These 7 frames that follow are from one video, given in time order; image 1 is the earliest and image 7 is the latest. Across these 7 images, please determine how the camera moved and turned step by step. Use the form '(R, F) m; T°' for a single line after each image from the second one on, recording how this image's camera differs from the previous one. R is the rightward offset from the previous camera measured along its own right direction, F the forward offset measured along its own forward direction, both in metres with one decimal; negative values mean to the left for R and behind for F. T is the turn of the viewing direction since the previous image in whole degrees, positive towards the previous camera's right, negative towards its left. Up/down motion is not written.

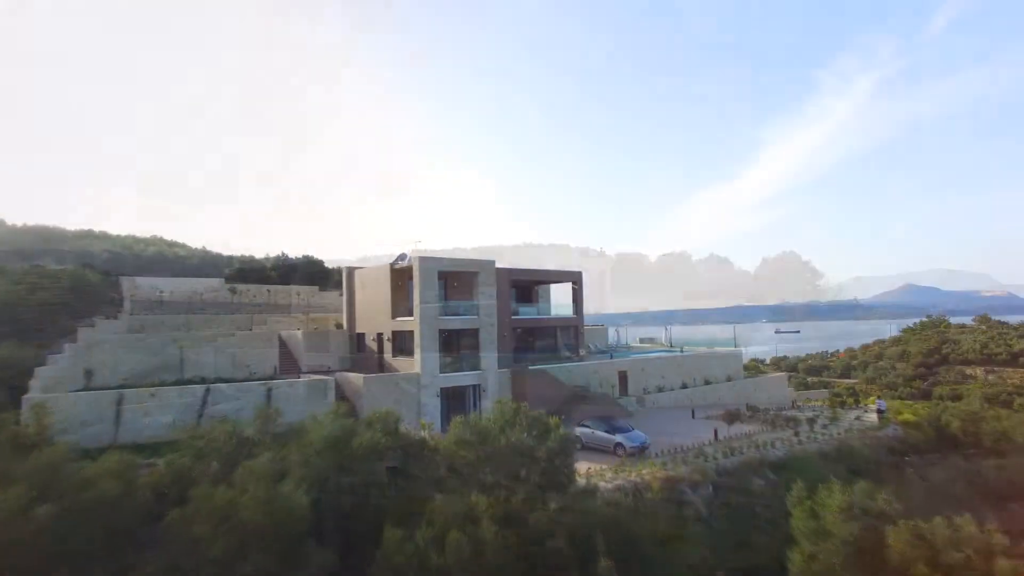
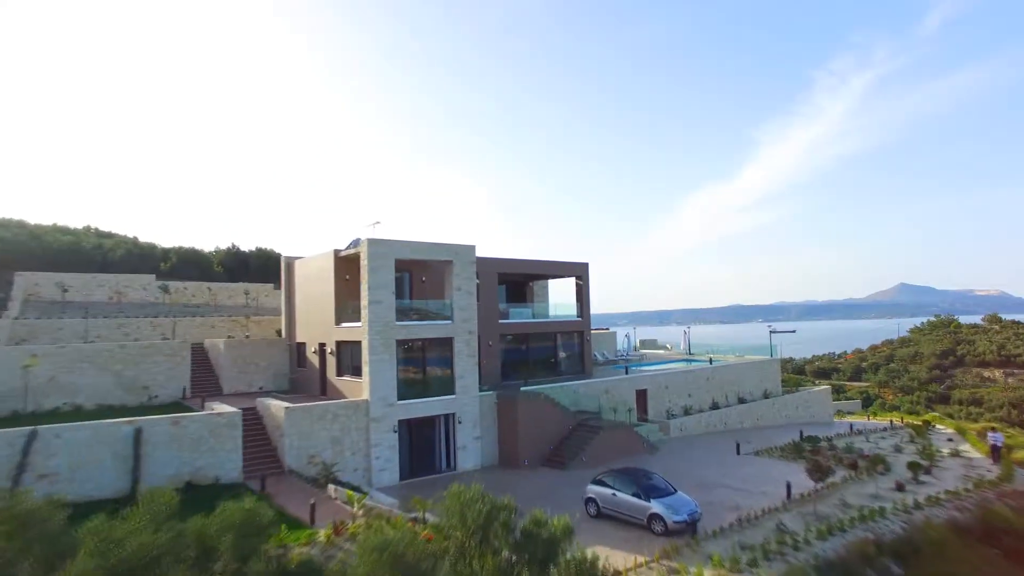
(+0.3, +6.8) m; 0°
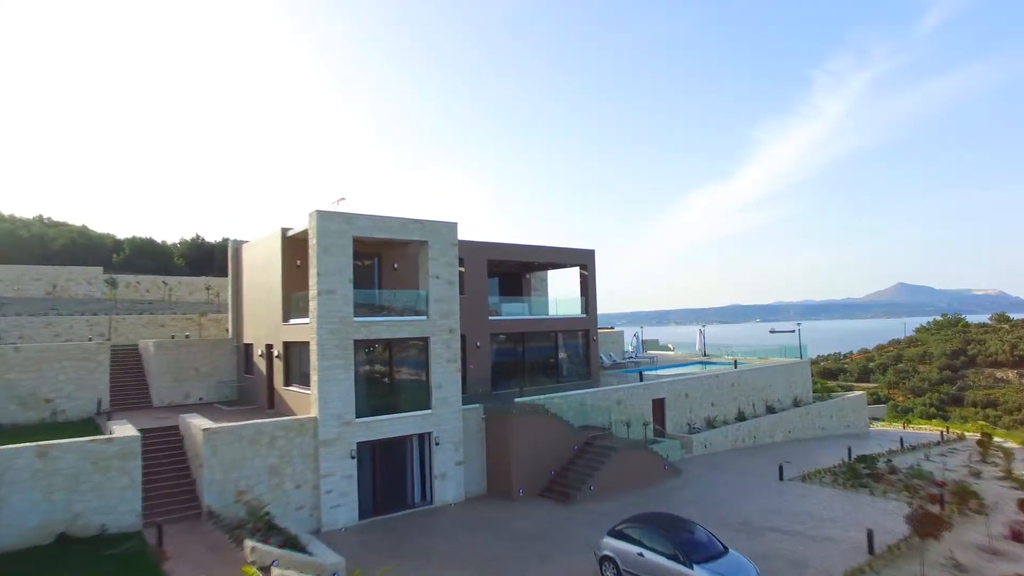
(+0.2, +3.9) m; 0°
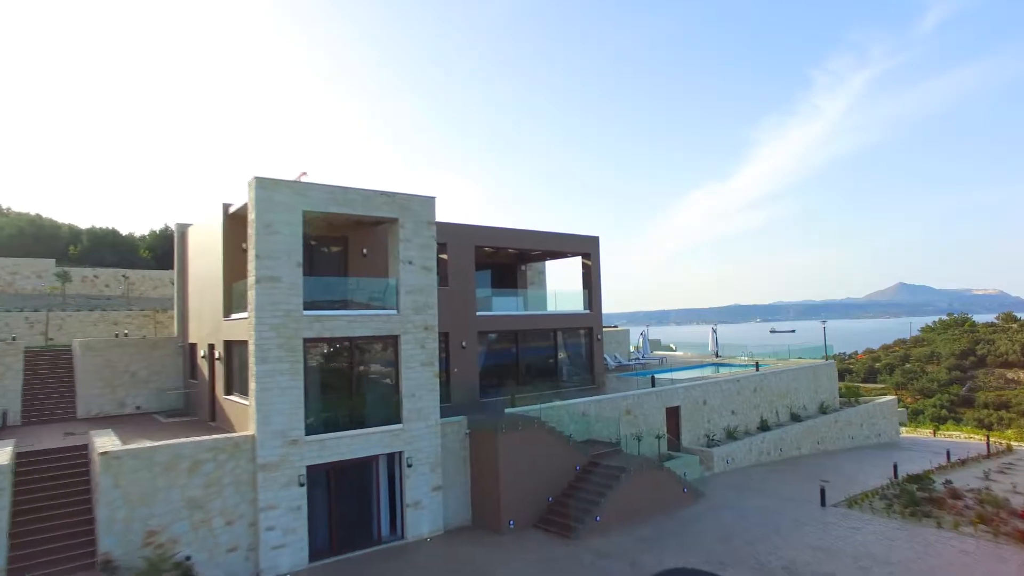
(+0.2, +2.8) m; 0°
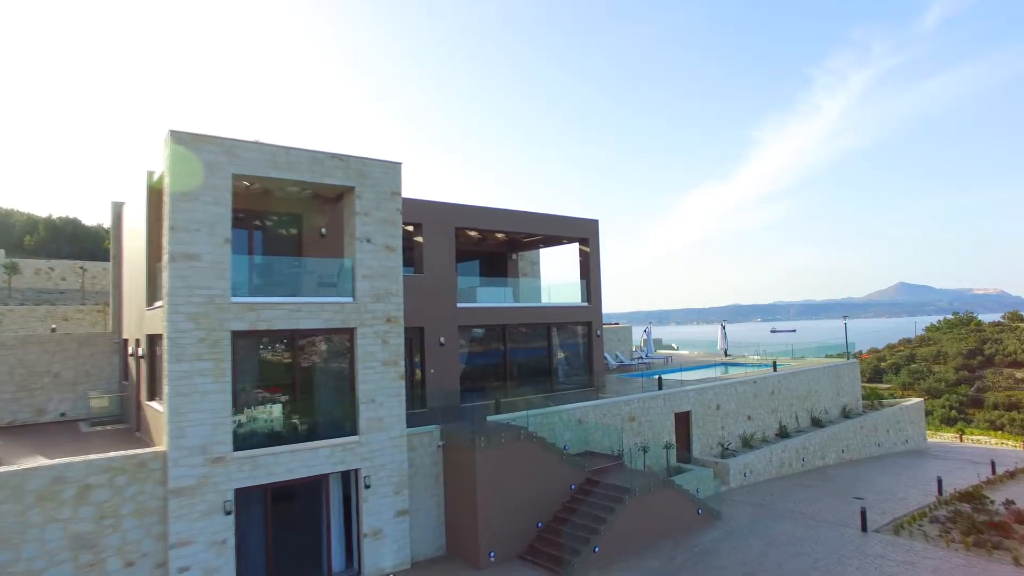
(+0.4, +2.2) m; 0°
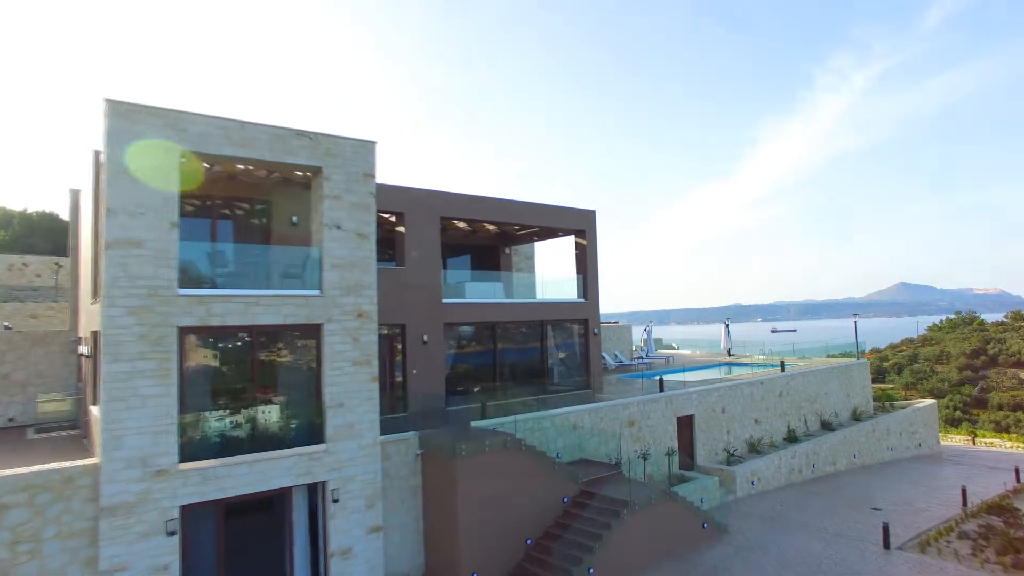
(+0.2, +1.1) m; 0°
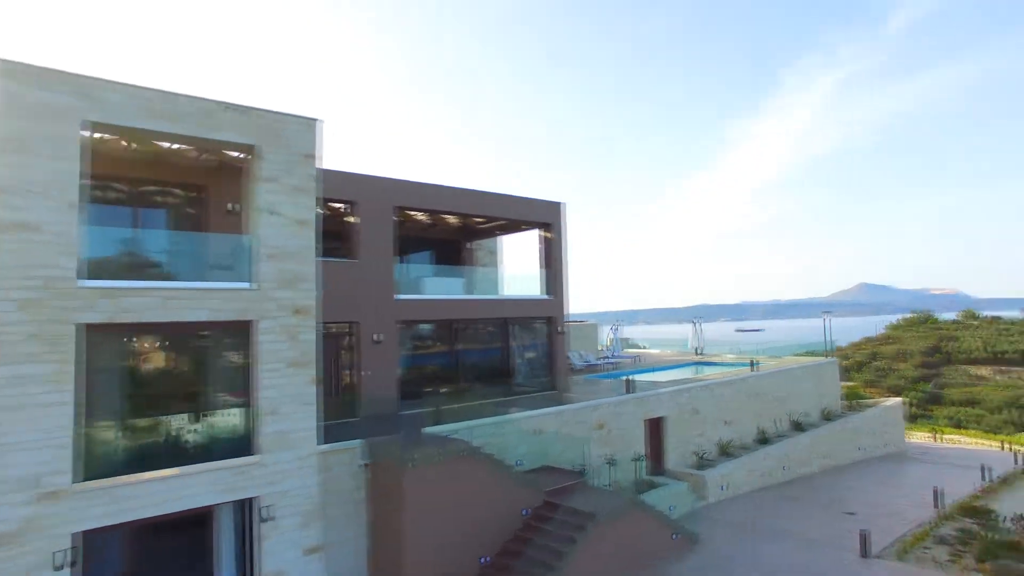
(+0.2, +0.9) m; +3°
